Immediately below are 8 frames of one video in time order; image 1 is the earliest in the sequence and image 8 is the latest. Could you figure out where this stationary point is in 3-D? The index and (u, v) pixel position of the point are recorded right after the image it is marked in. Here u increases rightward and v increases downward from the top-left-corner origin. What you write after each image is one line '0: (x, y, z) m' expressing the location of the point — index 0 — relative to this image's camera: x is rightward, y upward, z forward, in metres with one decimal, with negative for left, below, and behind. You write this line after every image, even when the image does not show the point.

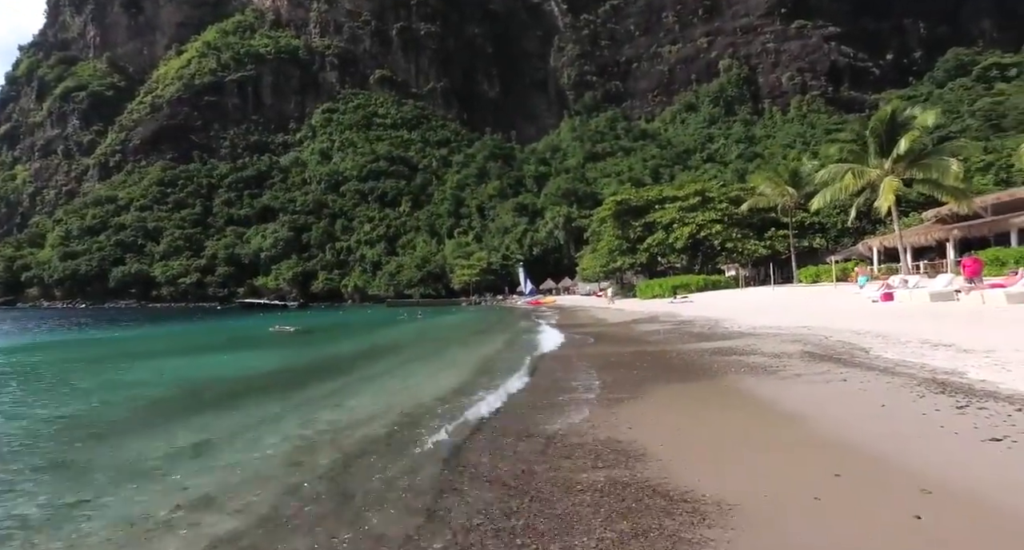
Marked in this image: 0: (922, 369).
0: (+5.0, -1.2, +8.2) m
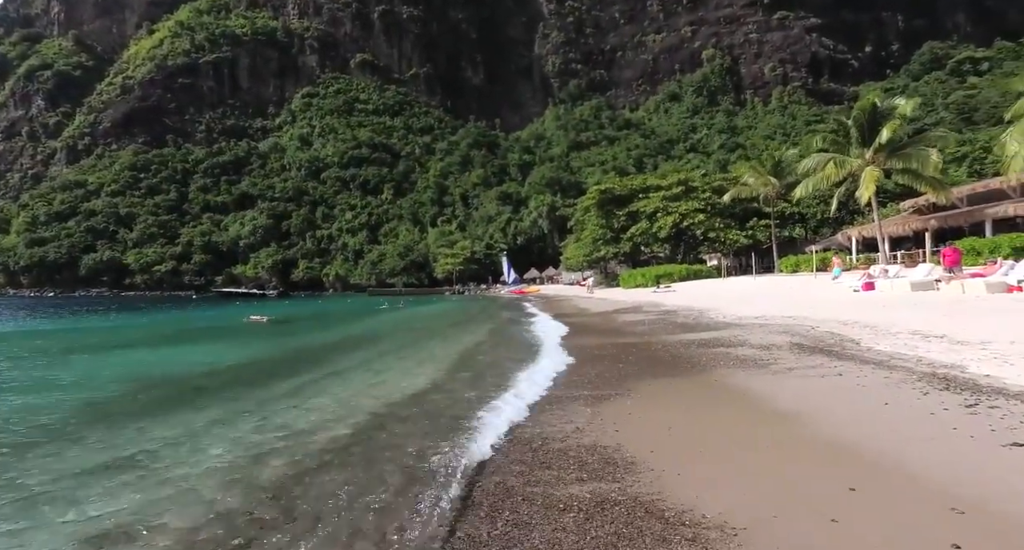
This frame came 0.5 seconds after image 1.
0: (+4.8, -1.0, +7.9) m
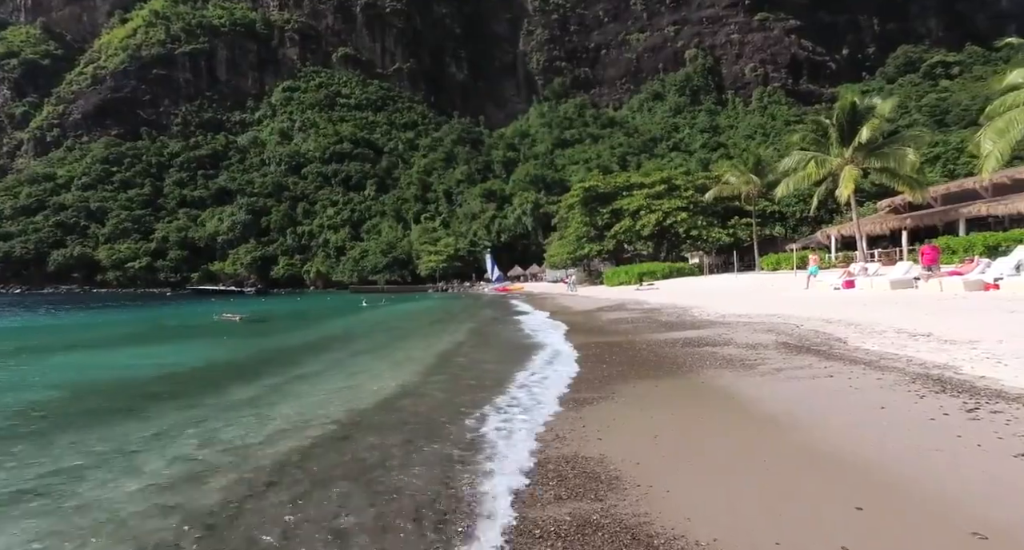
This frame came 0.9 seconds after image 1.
0: (+4.6, -1.0, +7.6) m
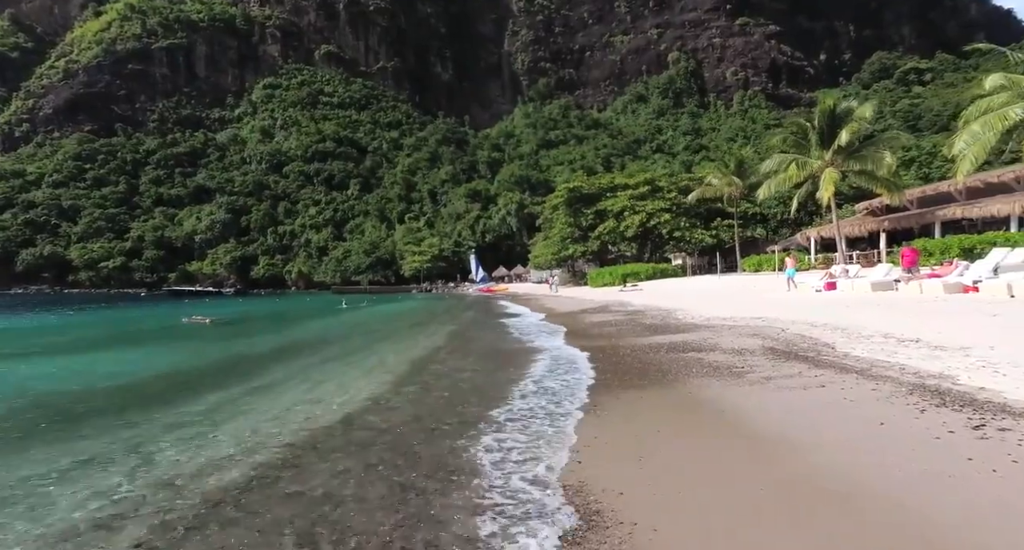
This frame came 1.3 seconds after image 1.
0: (+4.3, -1.1, +7.3) m
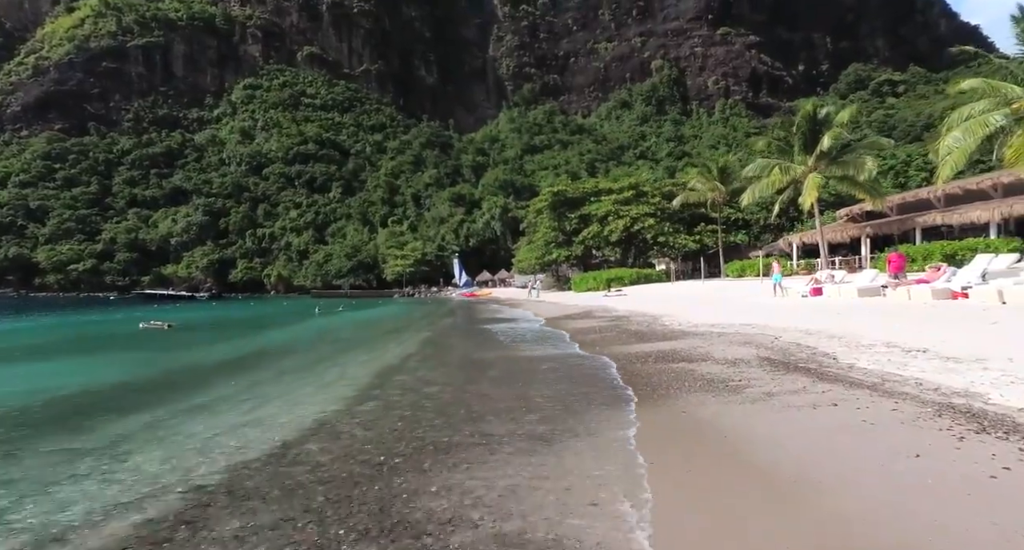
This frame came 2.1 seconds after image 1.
0: (+4.0, -1.1, +6.6) m
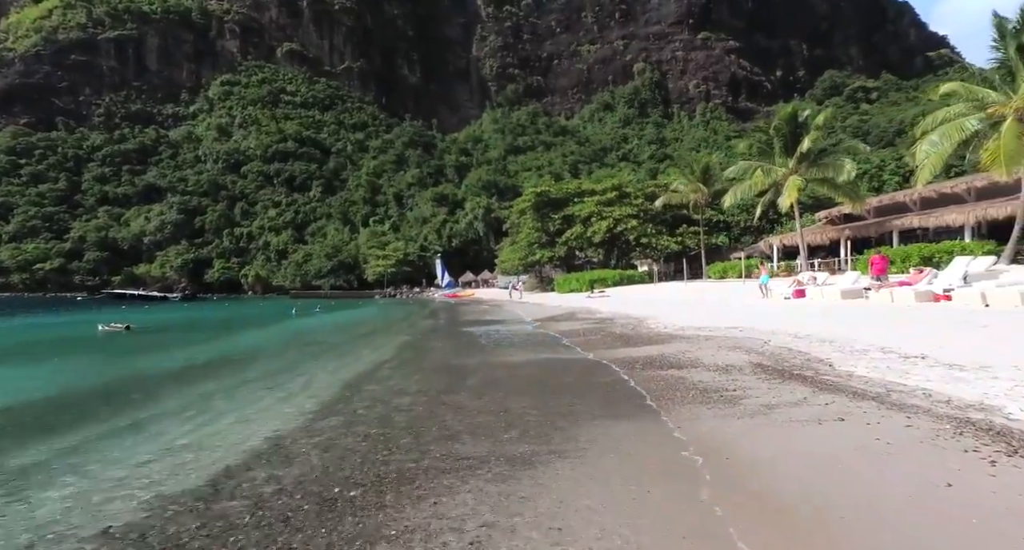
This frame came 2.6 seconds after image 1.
0: (+3.8, -1.1, +6.1) m
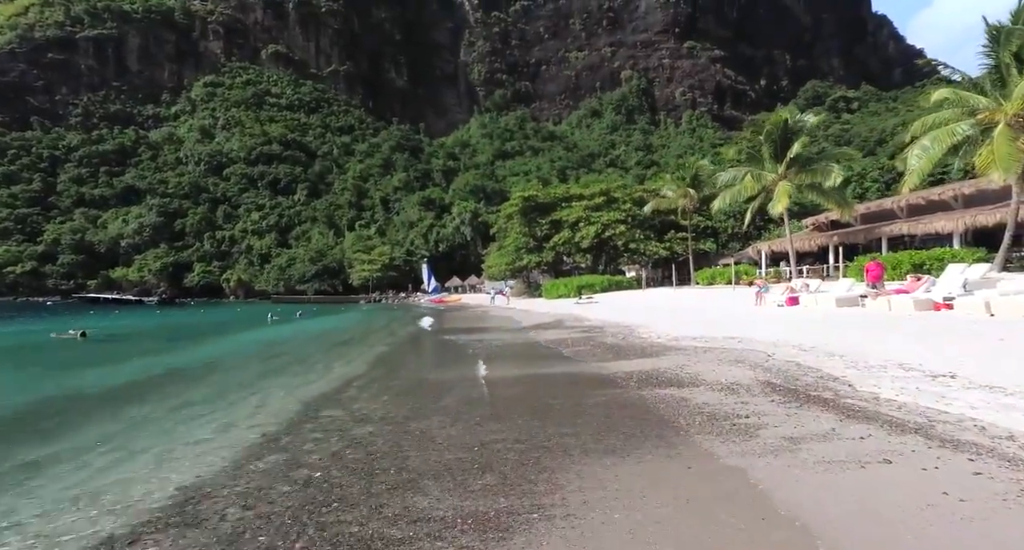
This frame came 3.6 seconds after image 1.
0: (+3.7, -1.2, +5.1) m
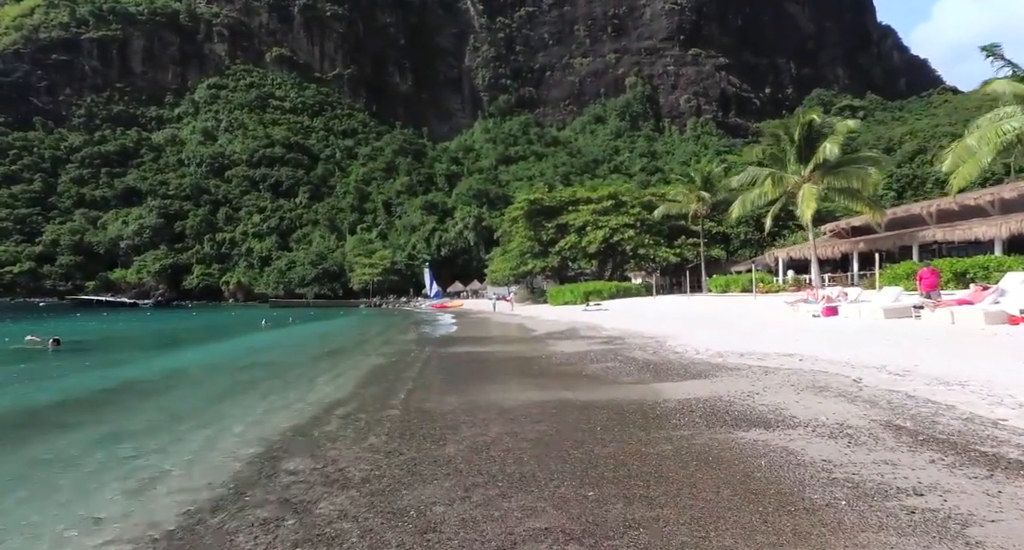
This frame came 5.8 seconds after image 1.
0: (+4.0, -1.2, +2.7) m
